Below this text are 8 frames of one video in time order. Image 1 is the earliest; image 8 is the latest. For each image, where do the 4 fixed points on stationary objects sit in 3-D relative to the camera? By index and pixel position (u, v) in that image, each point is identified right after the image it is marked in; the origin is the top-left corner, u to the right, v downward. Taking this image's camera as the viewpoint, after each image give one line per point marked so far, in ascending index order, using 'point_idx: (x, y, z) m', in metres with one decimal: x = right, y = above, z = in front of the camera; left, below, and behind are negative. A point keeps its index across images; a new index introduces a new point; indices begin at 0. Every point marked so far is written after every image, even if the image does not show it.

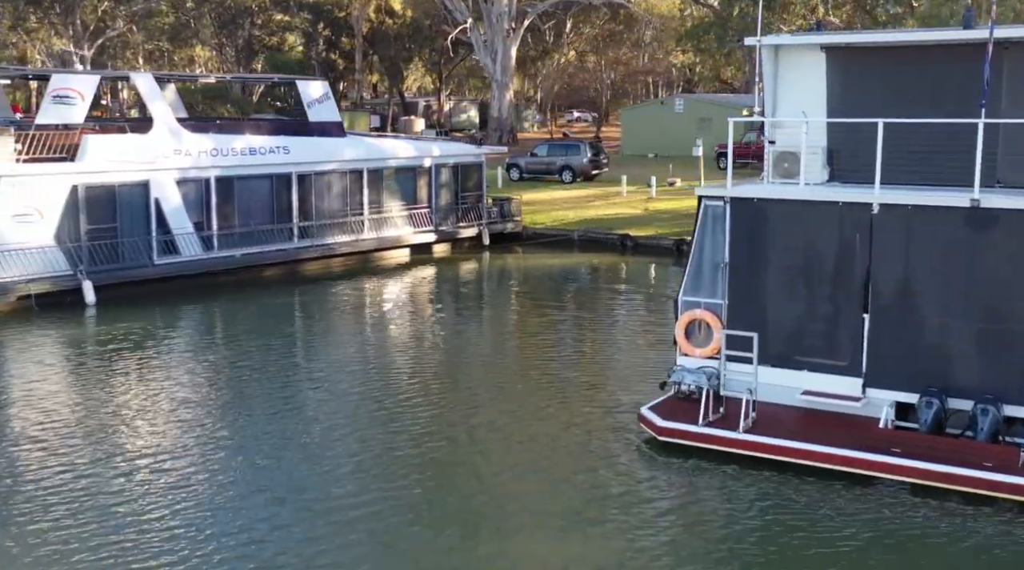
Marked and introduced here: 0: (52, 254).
0: (-7.7, +0.5, +19.0) m
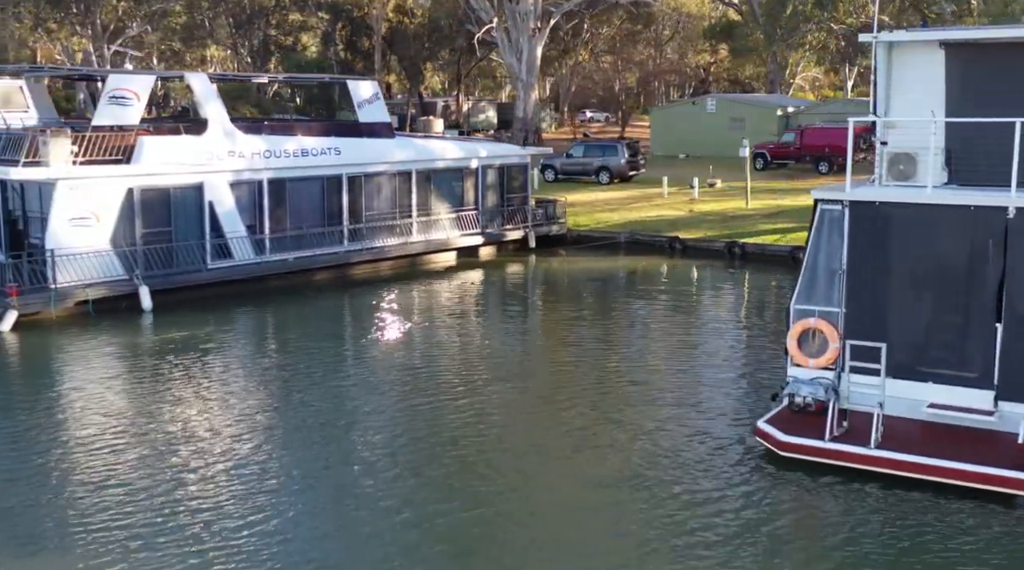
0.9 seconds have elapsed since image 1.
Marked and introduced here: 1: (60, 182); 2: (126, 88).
0: (-6.6, +0.4, +18.6) m
1: (-7.1, +1.6, +18.0) m
2: (-6.4, +3.3, +19.2) m
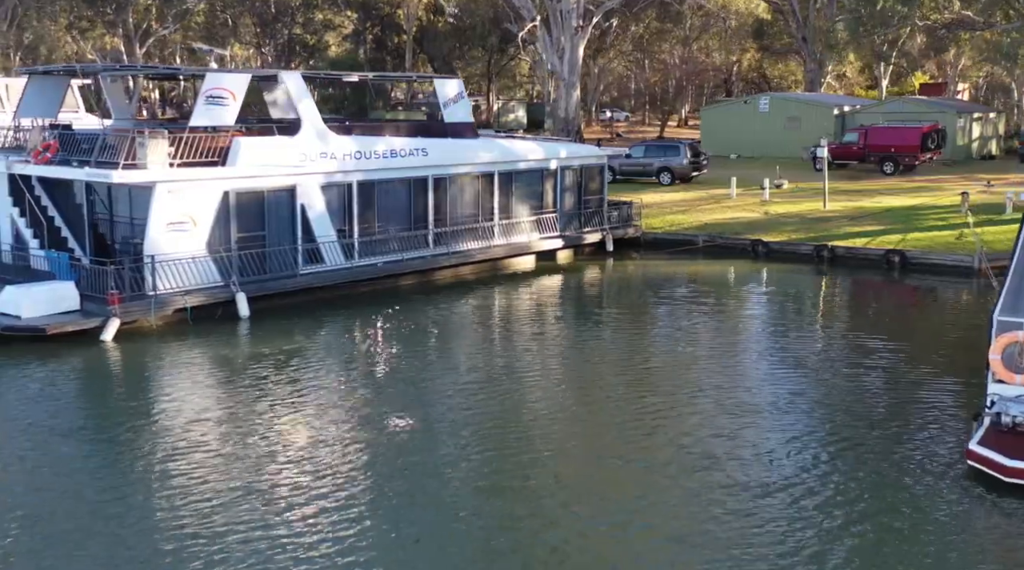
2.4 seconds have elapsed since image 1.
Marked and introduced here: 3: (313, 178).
0: (-4.8, +0.3, +17.9) m
1: (-5.3, +1.5, +17.3) m
2: (-4.6, +3.2, +18.5) m
3: (-3.4, +1.8, +19.5) m
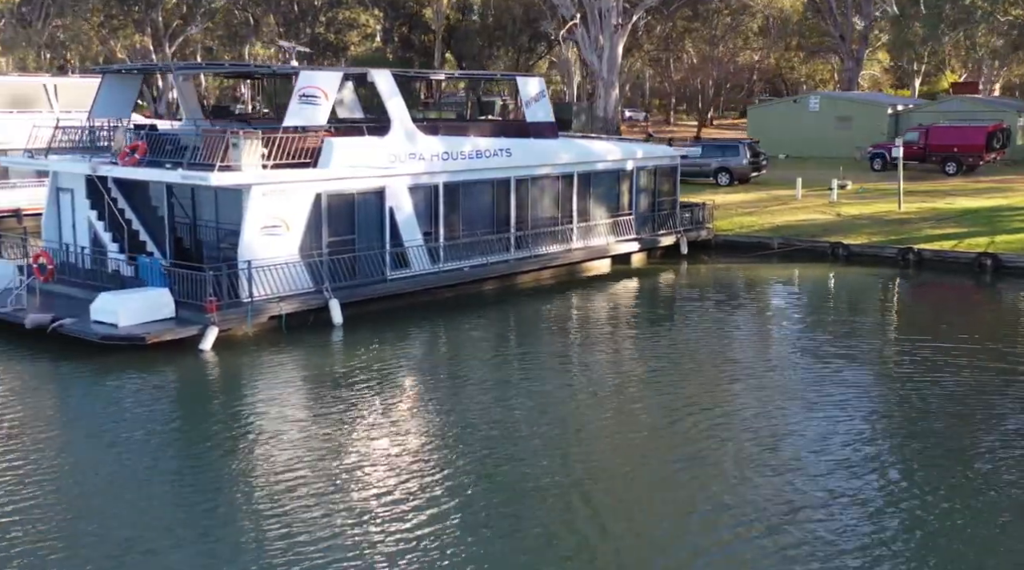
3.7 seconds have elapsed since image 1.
0: (-3.3, +0.2, +17.2) m
1: (-3.8, +1.4, +16.6) m
2: (-3.1, +3.1, +17.8) m
3: (-1.8, +1.8, +18.9) m
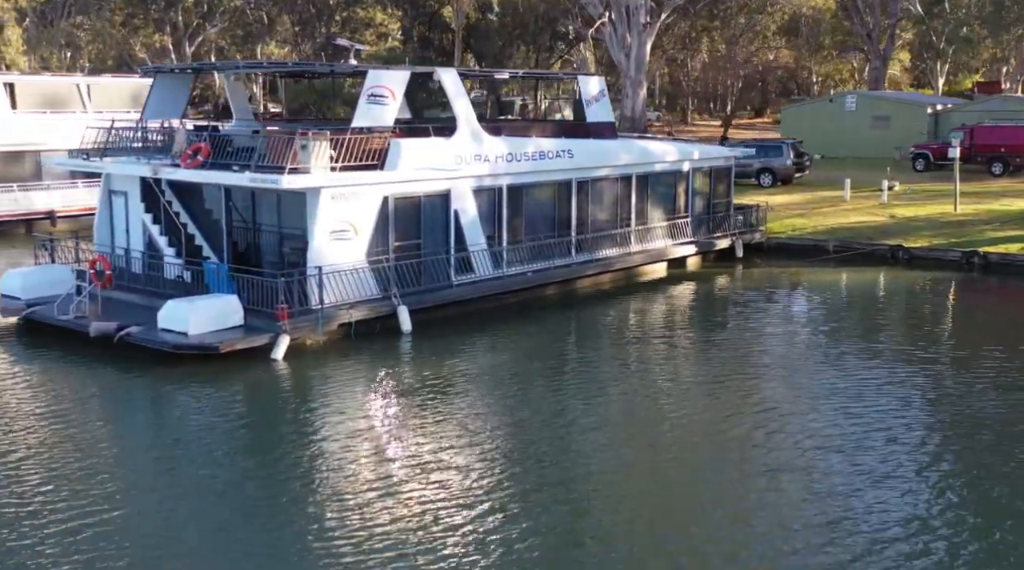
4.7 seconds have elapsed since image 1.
0: (-2.2, +0.2, +16.7) m
1: (-2.7, +1.3, +16.0) m
2: (-2.0, +3.0, +17.2) m
3: (-0.7, +1.7, +18.3) m
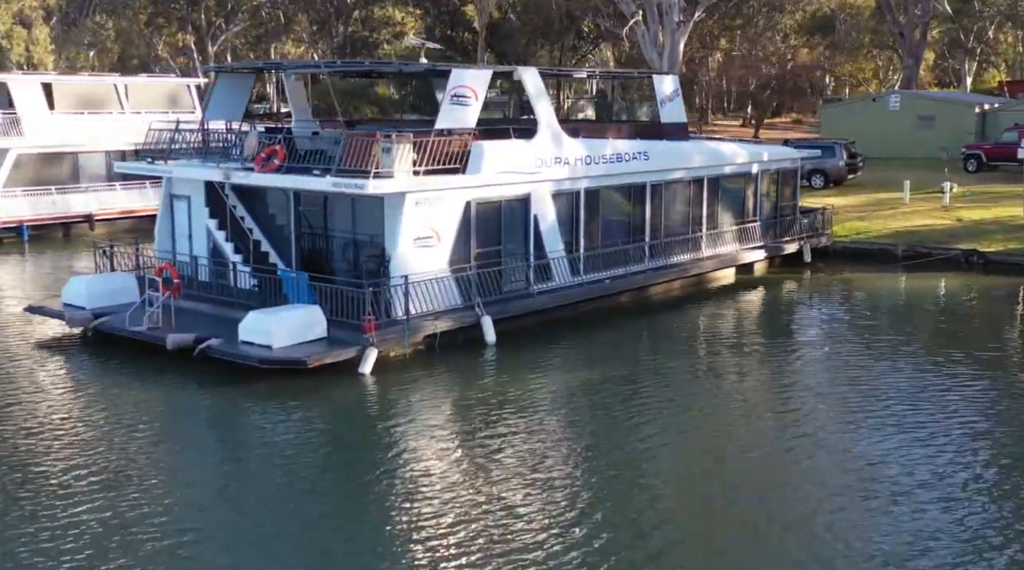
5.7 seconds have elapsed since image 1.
0: (-0.9, 0.0, +15.9) m
1: (-1.4, +1.2, +15.3) m
2: (-0.7, +2.9, +16.5) m
3: (+0.5, +1.5, +17.5) m
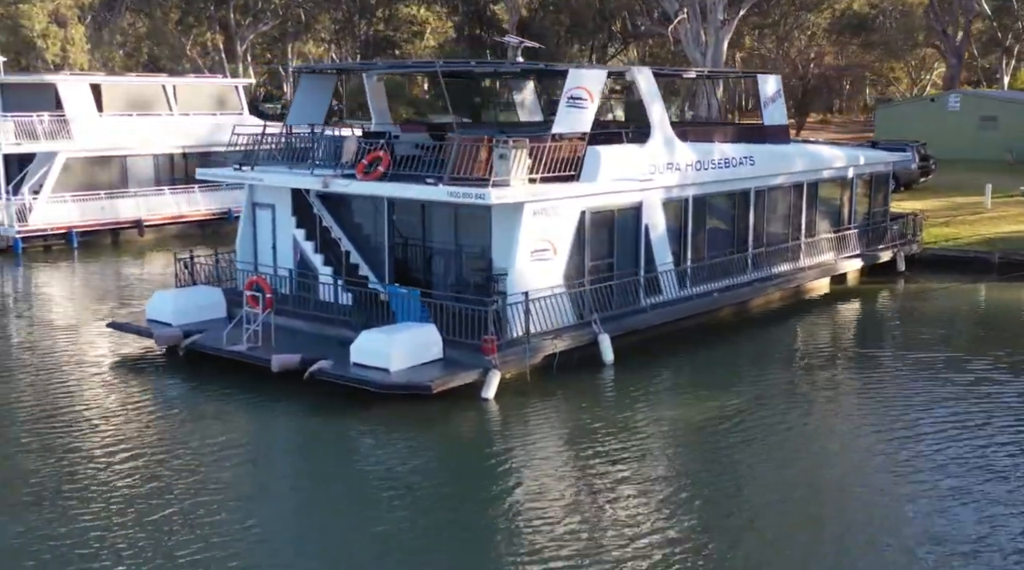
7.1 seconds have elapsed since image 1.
0: (+0.7, -0.2, +14.8) m
1: (+0.2, +1.0, +14.2) m
2: (+0.9, +2.7, +15.4) m
3: (+2.1, +1.3, +16.5) m
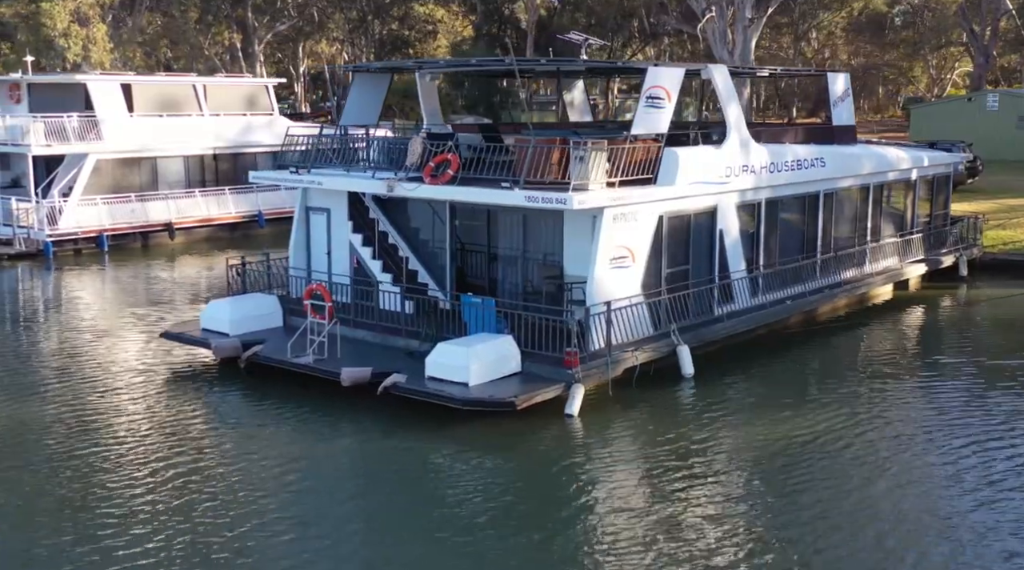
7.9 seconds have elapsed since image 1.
0: (+1.6, -0.3, +14.1) m
1: (+1.1, +0.9, +13.5) m
2: (+1.8, +2.6, +14.7) m
3: (+3.0, +1.2, +15.7) m
